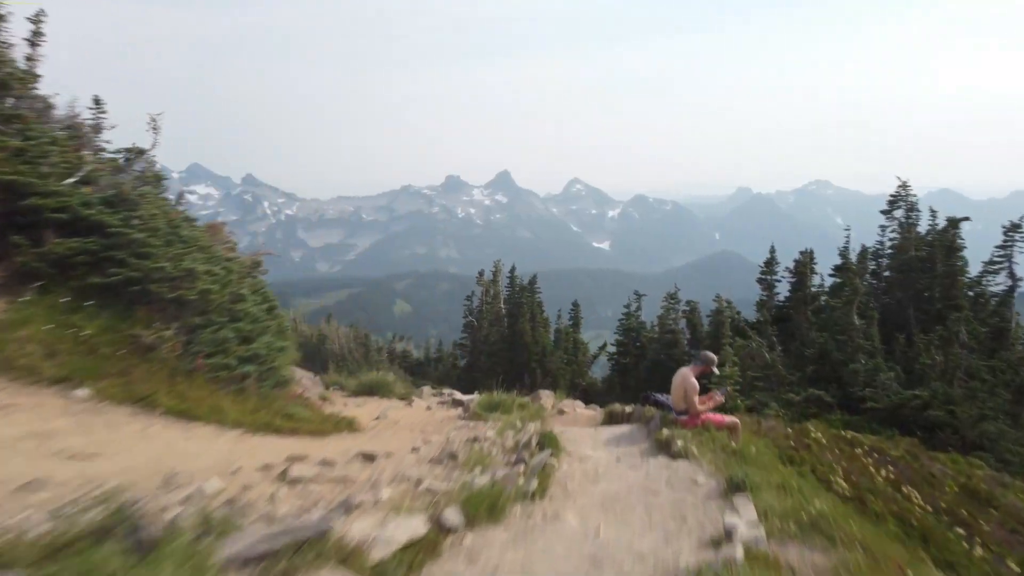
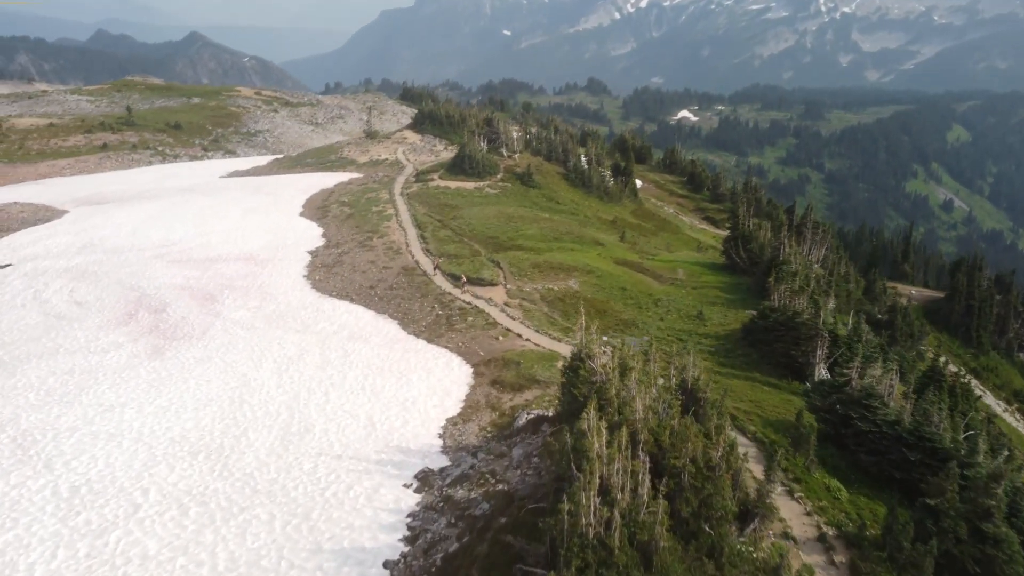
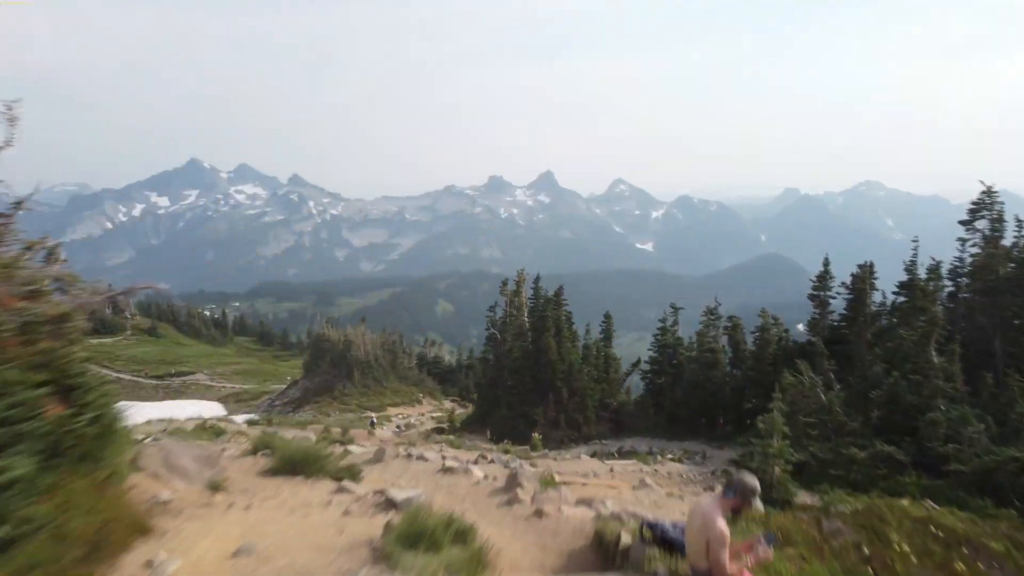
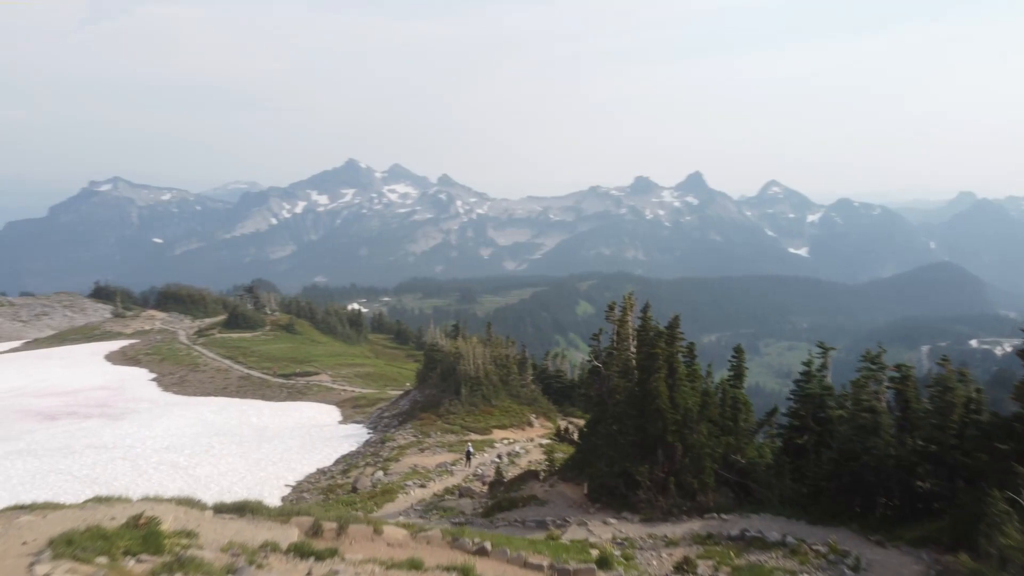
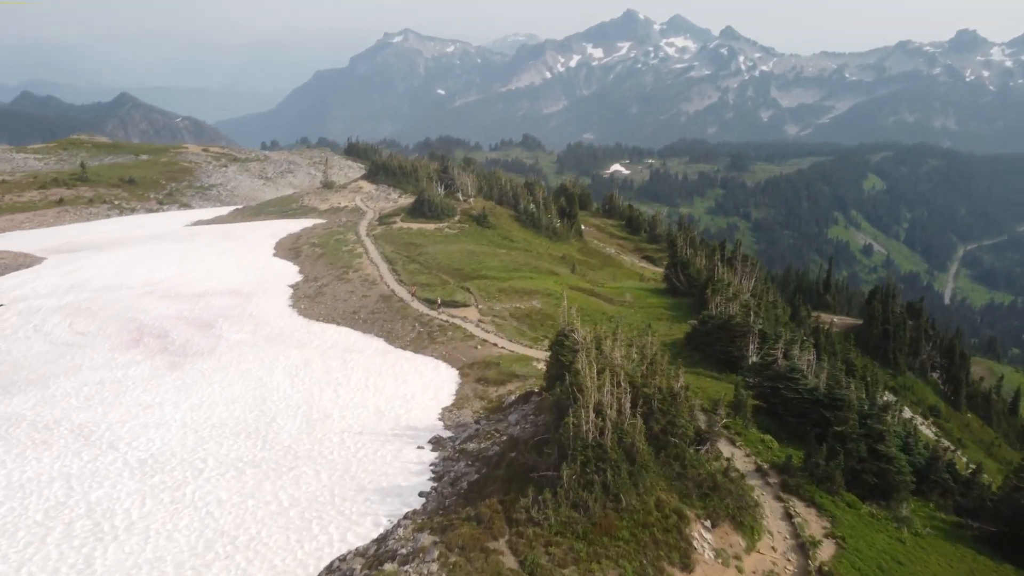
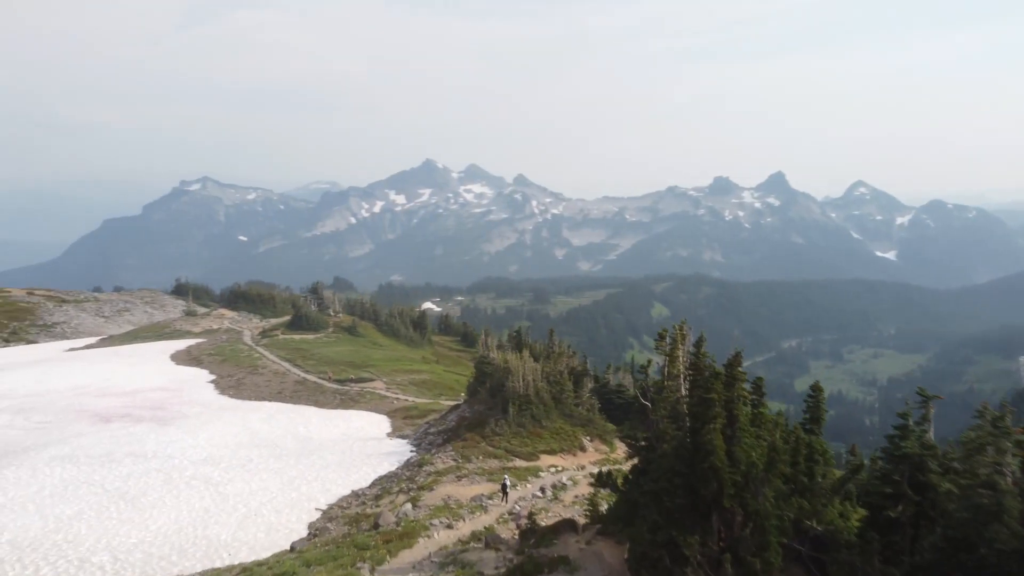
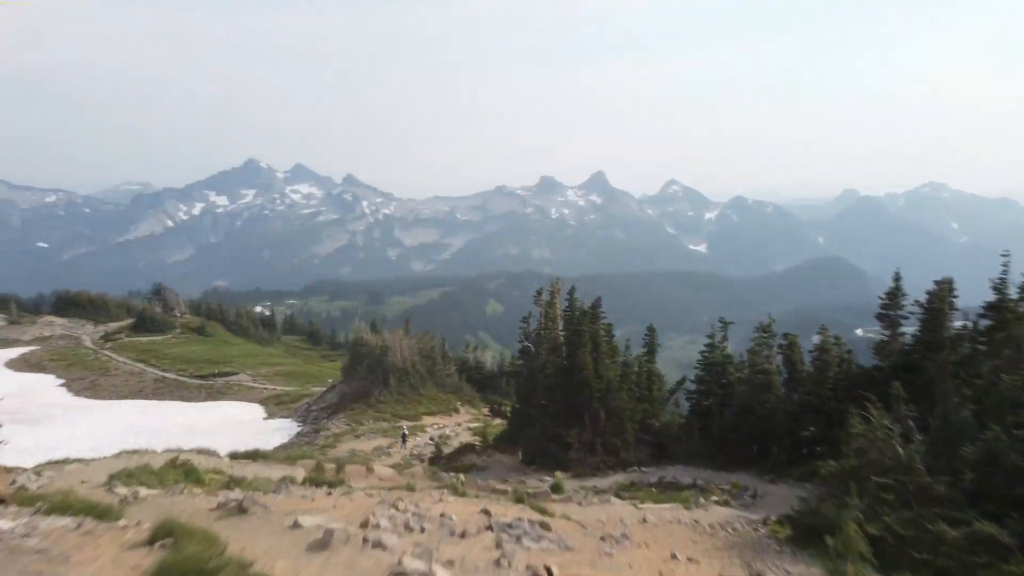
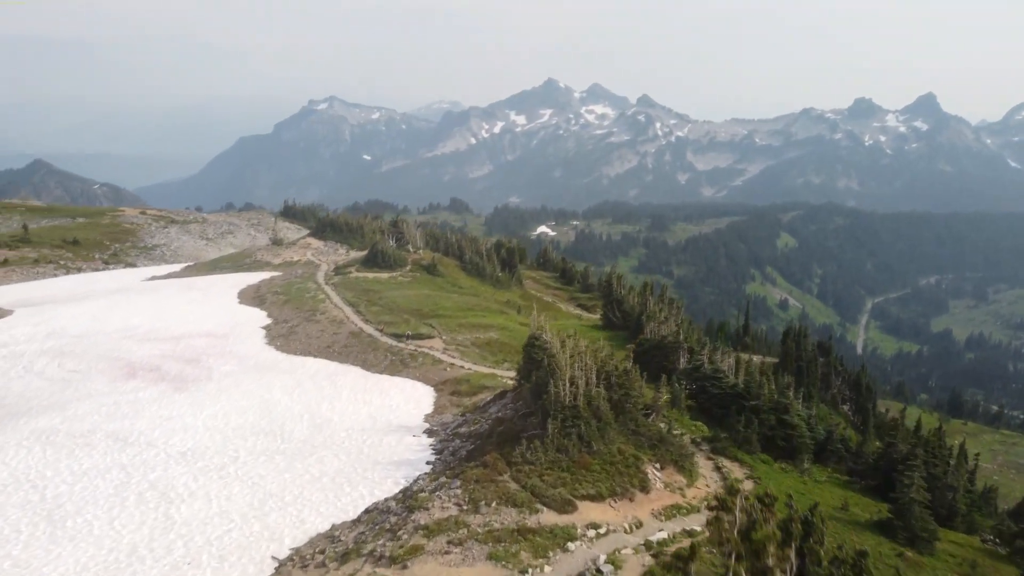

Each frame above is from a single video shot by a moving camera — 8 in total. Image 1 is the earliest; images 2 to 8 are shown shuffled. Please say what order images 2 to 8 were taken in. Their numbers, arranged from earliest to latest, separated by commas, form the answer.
3, 7, 4, 6, 8, 5, 2
